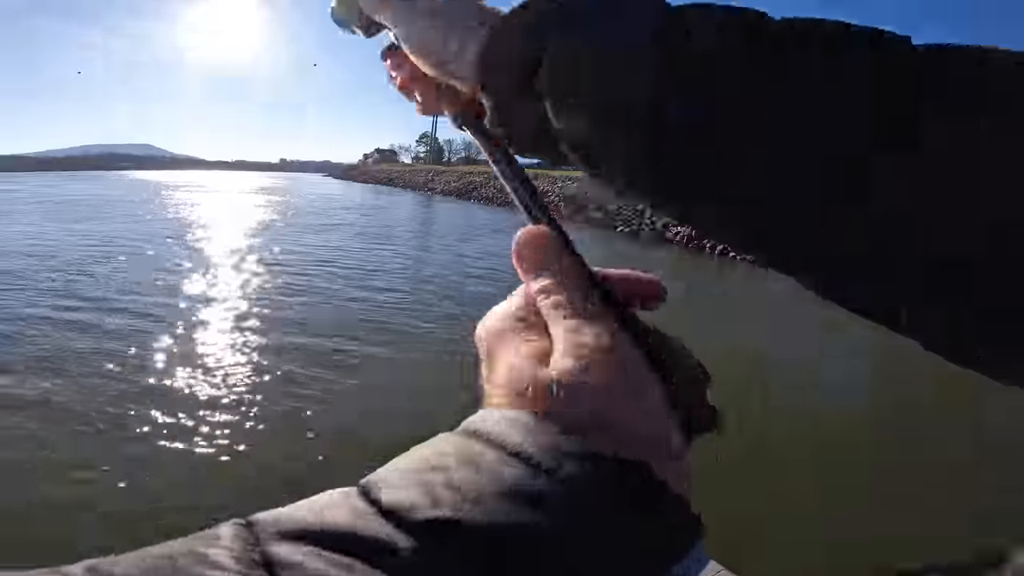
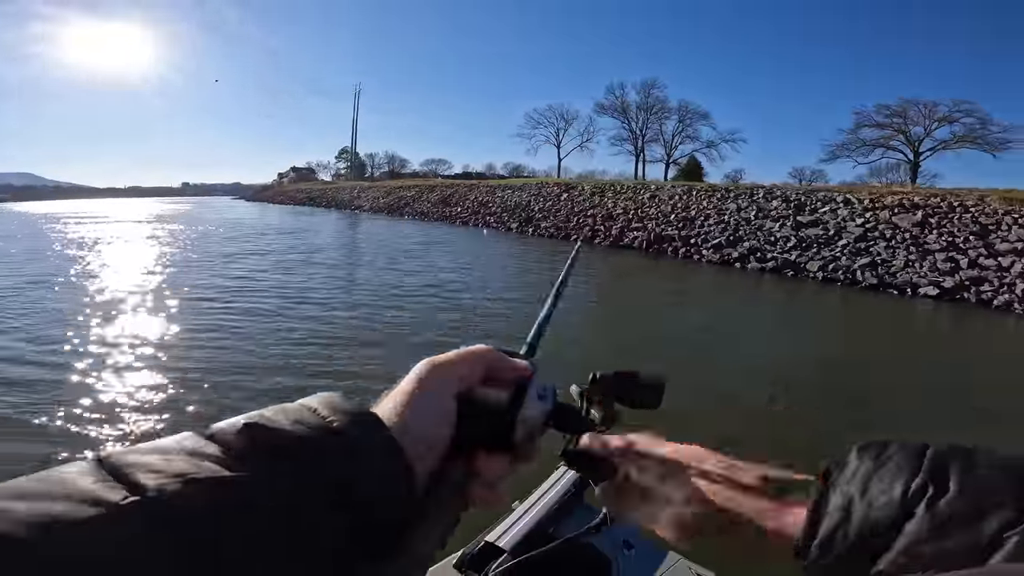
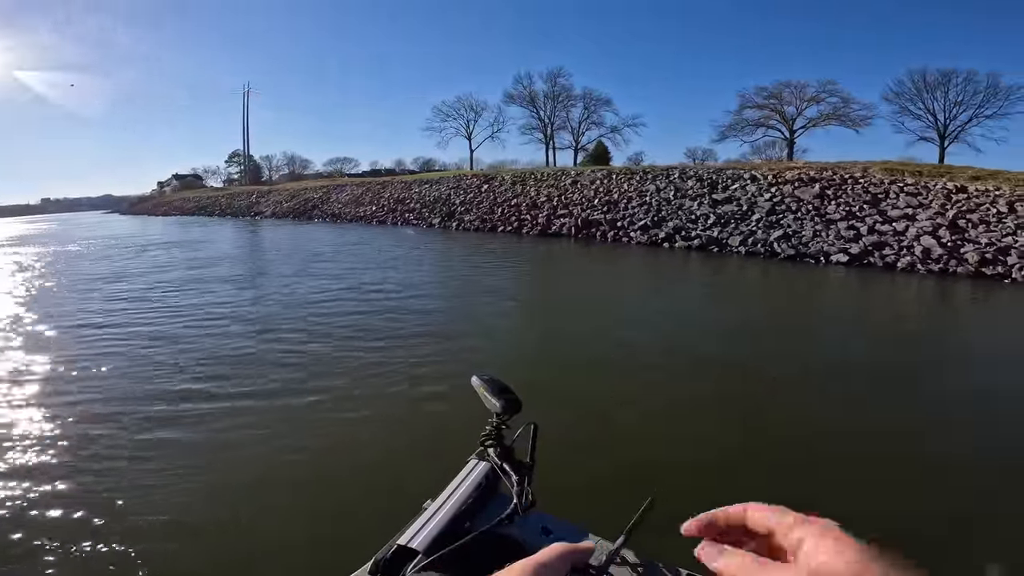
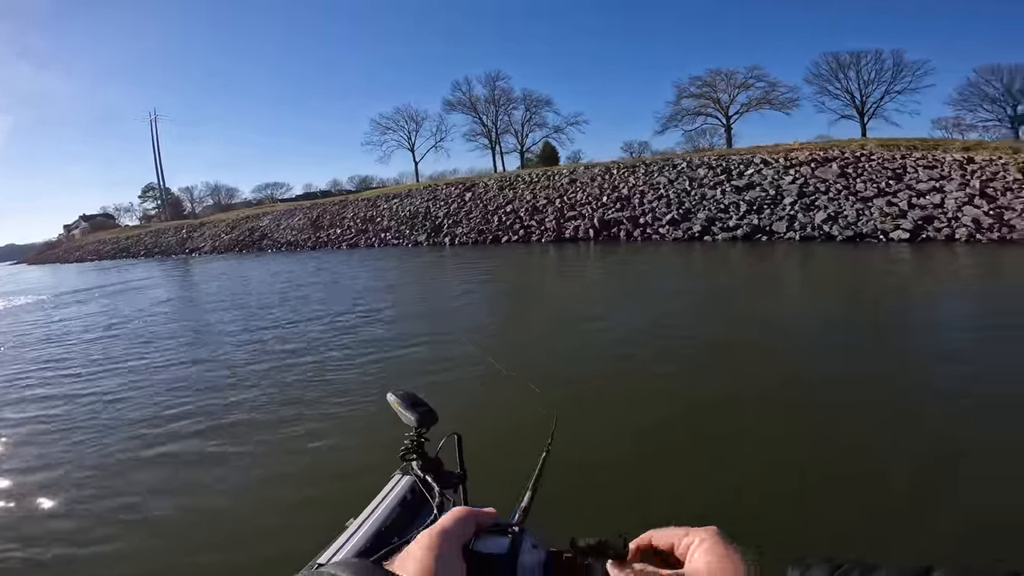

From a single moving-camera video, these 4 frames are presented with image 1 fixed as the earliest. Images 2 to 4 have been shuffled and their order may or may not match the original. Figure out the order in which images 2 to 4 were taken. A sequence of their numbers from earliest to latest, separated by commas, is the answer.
2, 3, 4
